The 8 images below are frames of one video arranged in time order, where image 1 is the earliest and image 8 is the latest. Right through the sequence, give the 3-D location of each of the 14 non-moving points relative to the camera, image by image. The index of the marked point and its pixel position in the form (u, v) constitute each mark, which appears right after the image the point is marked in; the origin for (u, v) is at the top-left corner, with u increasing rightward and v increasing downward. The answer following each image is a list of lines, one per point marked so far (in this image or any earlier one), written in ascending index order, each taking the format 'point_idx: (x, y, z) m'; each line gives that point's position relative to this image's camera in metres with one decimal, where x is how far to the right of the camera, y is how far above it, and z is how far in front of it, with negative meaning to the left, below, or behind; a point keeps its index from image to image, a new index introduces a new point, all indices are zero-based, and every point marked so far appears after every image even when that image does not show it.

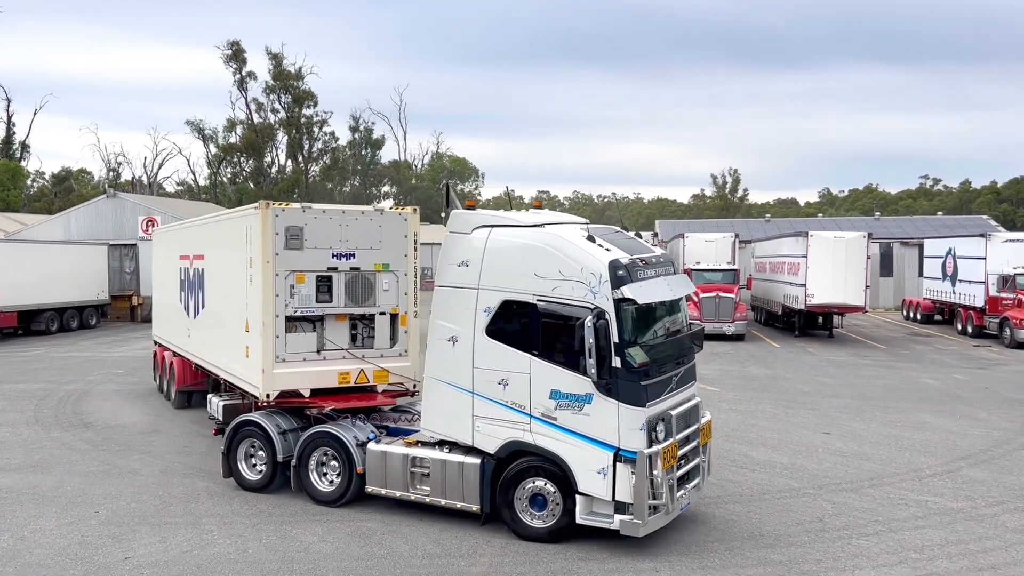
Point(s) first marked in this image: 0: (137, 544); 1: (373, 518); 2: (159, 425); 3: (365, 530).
0: (-4.1, -2.8, +5.1) m
1: (-1.7, -2.8, +5.8) m
2: (-6.6, -2.5, +8.4) m
3: (-1.8, -2.9, +5.4) m
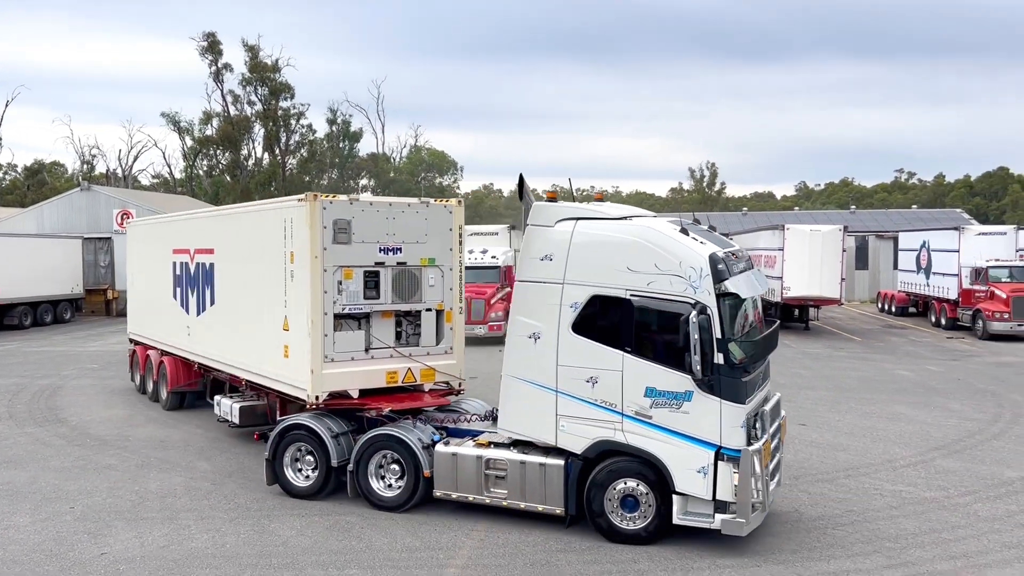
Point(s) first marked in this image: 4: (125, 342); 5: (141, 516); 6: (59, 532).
0: (-4.4, -2.8, +5.0) m
1: (-2.0, -2.8, +5.7) m
2: (-6.9, -2.4, +8.4) m
3: (-2.0, -2.8, +5.4) m
4: (-13.6, -1.8, +15.7) m
5: (-4.4, -2.7, +5.5) m
6: (-5.0, -2.7, +5.1) m
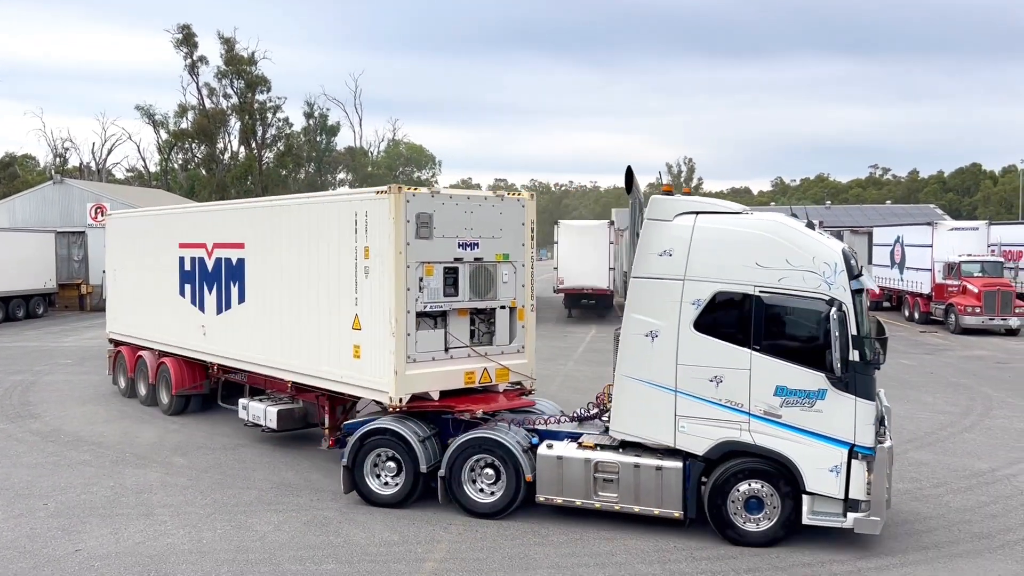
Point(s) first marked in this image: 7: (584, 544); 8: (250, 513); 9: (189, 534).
0: (-4.6, -2.7, +5.0) m
1: (-2.2, -2.7, +5.7) m
2: (-7.2, -2.3, +8.3) m
3: (-2.3, -2.7, +5.4) m
4: (-14.0, -1.6, +15.6) m
5: (-4.6, -2.6, +5.4) m
6: (-5.3, -2.7, +5.1) m
7: (+0.8, -2.8, +5.1) m
8: (-3.1, -2.7, +5.5) m
9: (-3.6, -2.7, +5.1) m
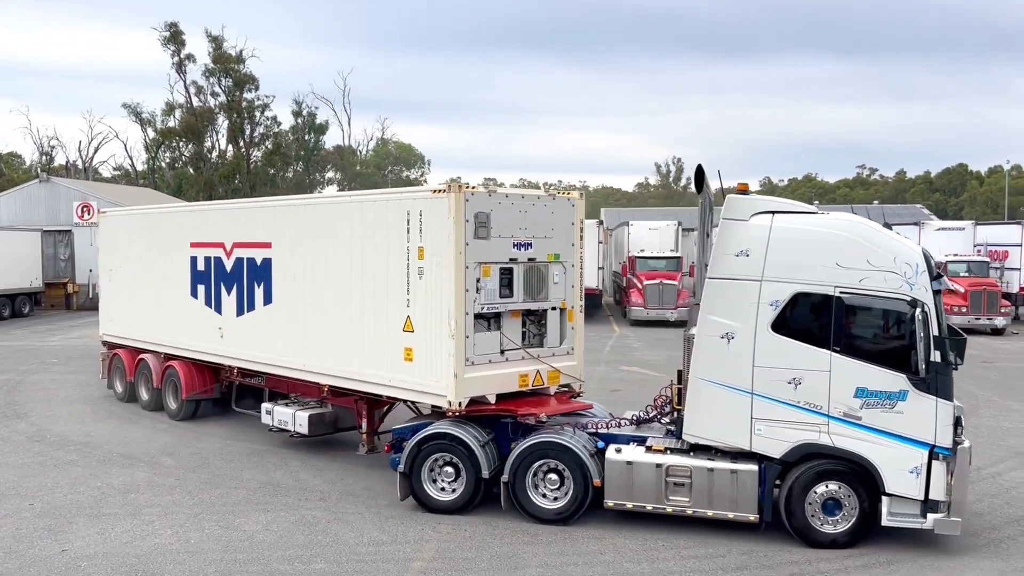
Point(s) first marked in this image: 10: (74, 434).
0: (-4.7, -2.7, +5.0) m
1: (-2.4, -2.7, +5.7) m
2: (-7.3, -2.3, +8.3) m
3: (-2.4, -2.7, +5.4) m
4: (-14.1, -1.6, +15.5) m
5: (-4.8, -2.6, +5.4) m
6: (-5.4, -2.6, +5.0) m
7: (+0.7, -2.8, +5.1) m
8: (-3.3, -2.7, +5.5) m
9: (-3.7, -2.7, +5.1) m
10: (-7.1, -2.4, +7.4) m
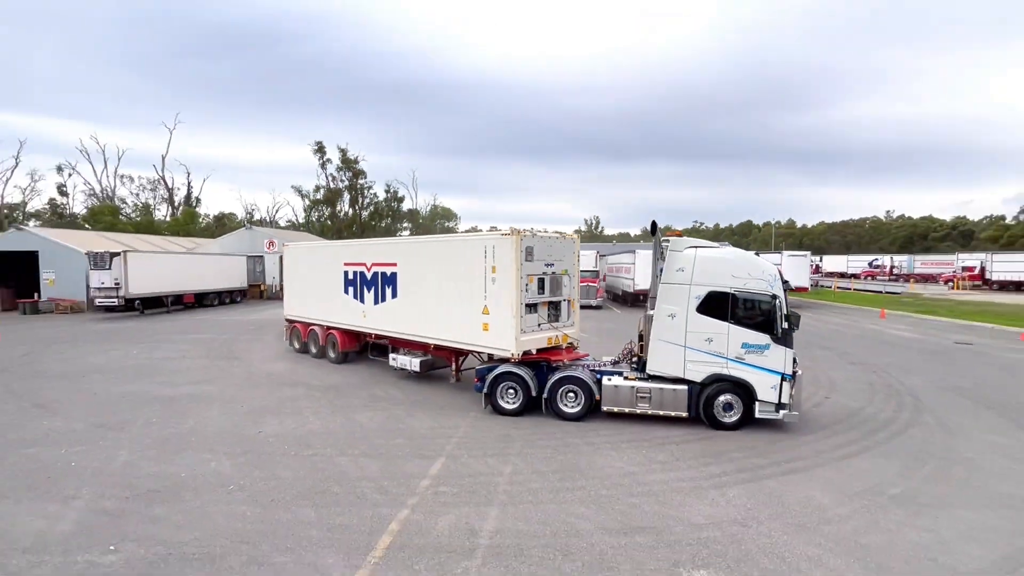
0: (-4.9, -2.7, +9.1) m
1: (-2.5, -2.7, +9.8) m
2: (-7.4, -2.4, +12.5) m
3: (-2.5, -2.7, +9.5) m
4: (-14.1, -1.8, +19.8) m
5: (-4.9, -2.6, +9.6) m
6: (-5.5, -2.6, +9.2) m
7: (+0.6, -2.8, +9.1) m
8: (-3.4, -2.7, +9.6) m
9: (-3.8, -2.7, +9.2) m
10: (-7.1, -2.4, +11.6) m
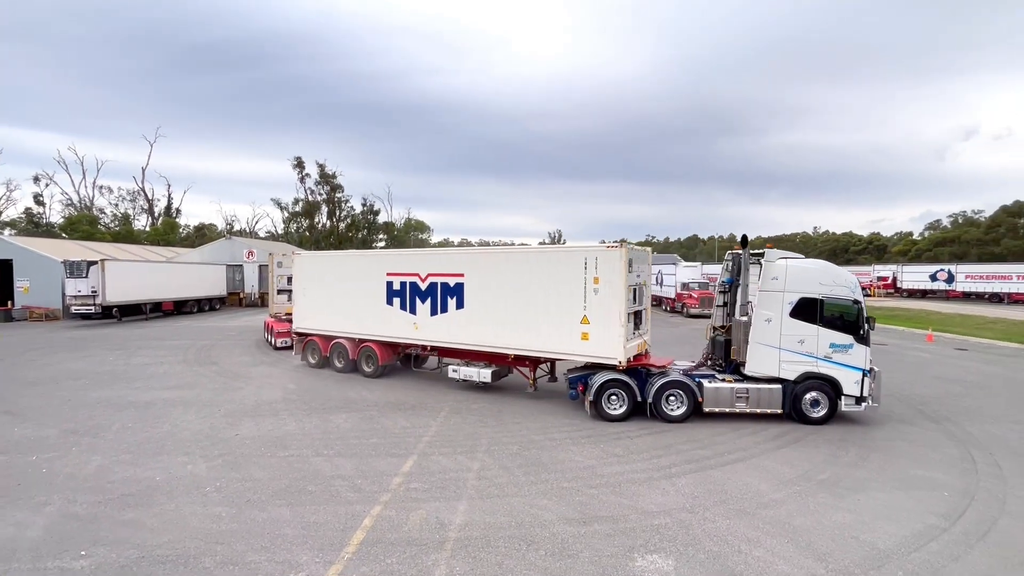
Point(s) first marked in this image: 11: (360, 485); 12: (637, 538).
0: (-5.5, -2.8, +9.5) m
1: (-3.2, -2.9, +10.3) m
2: (-8.2, -2.6, +12.7) m
3: (-3.2, -2.9, +10.0) m
4: (-15.3, -2.2, +19.7) m
5: (-5.6, -2.8, +9.9) m
6: (-6.2, -2.8, +9.5) m
7: (-0.1, -3.0, +9.7) m
8: (-4.1, -2.9, +10.1) m
9: (-4.5, -2.9, +9.6) m
10: (-7.9, -2.6, +11.9) m
11: (-2.4, -3.1, +7.2) m
12: (+1.6, -3.1, +5.8) m
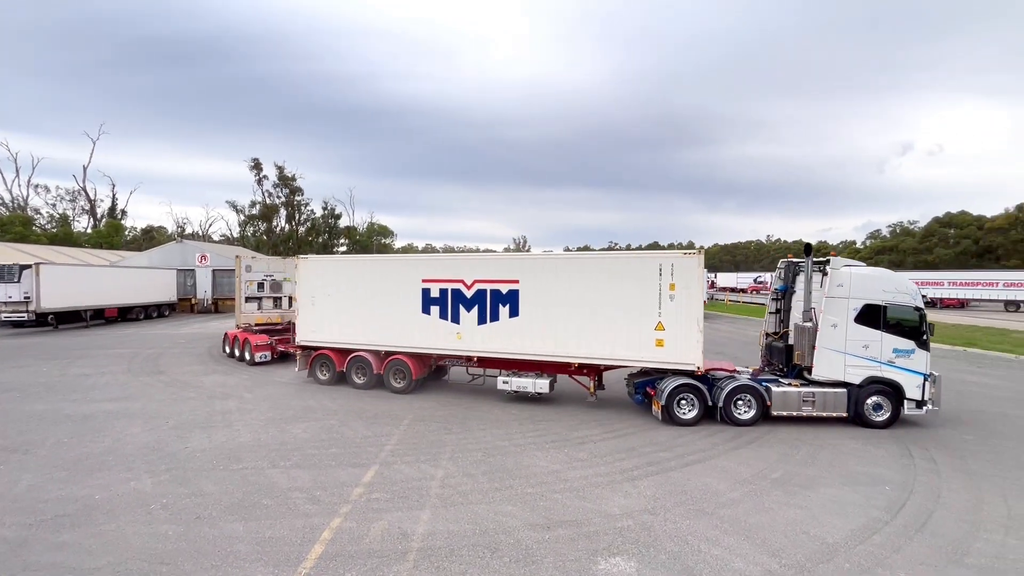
0: (-6.2, -2.9, +9.0) m
1: (-3.9, -3.0, +10.0) m
2: (-9.2, -2.7, +12.0) m
3: (-3.9, -3.0, +9.7) m
4: (-16.7, -2.4, +18.5) m
5: (-6.3, -2.9, +9.4) m
6: (-6.9, -2.9, +9.0) m
7: (-0.8, -3.1, +9.6) m
8: (-4.8, -3.0, +9.7) m
9: (-5.2, -3.0, +9.2) m
10: (-8.8, -2.8, +11.2) m
11: (-2.9, -3.2, +7.0) m
12: (+1.1, -3.2, +5.8) m
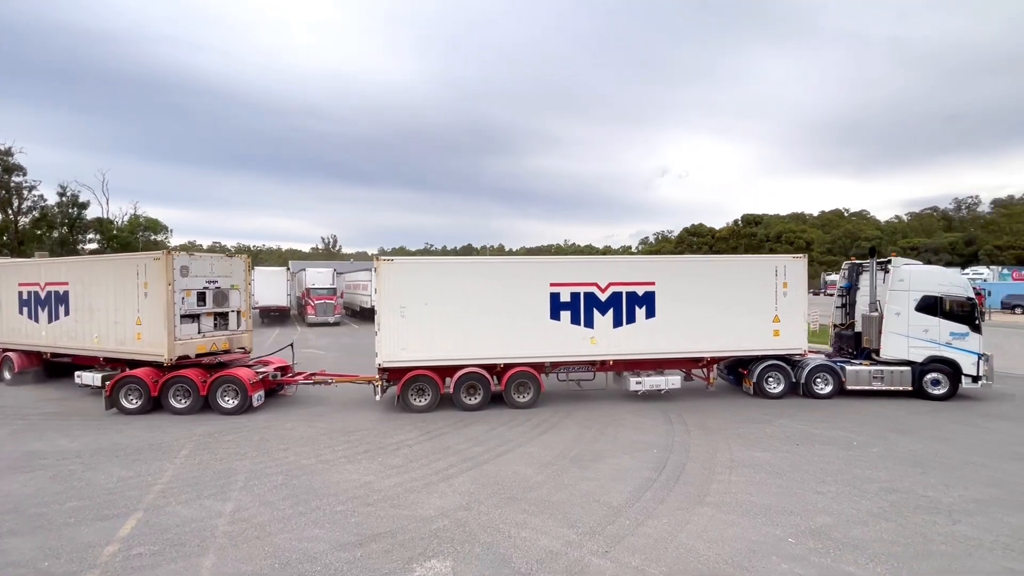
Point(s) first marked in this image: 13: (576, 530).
0: (-9.3, -3.1, +6.1) m
1: (-7.5, -3.1, +7.8) m
2: (-13.1, -3.0, +7.9) m
3: (-7.3, -3.1, +7.5) m
4: (-22.4, -2.9, +11.3) m
5: (-9.5, -3.1, +6.5) m
6: (-9.9, -3.1, +5.8) m
7: (-4.4, -3.2, +8.6) m
8: (-8.2, -3.1, +7.2) m
9: (-8.4, -3.1, +6.6) m
10: (-12.4, -3.0, +7.3) m
11: (-5.5, -3.2, +5.3) m
12: (-1.2, -3.2, +5.7) m
13: (+0.8, -3.1, +5.9) m
